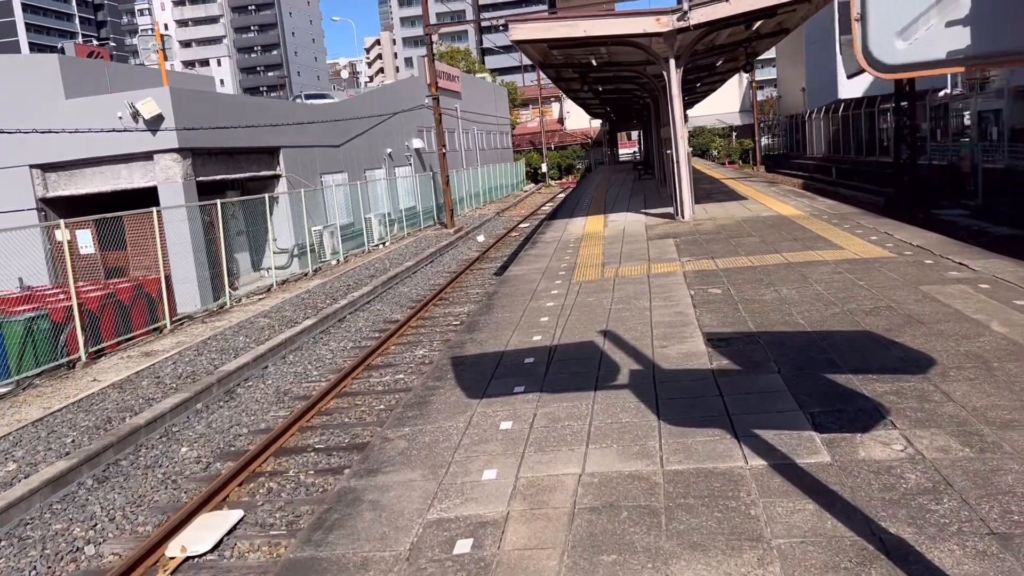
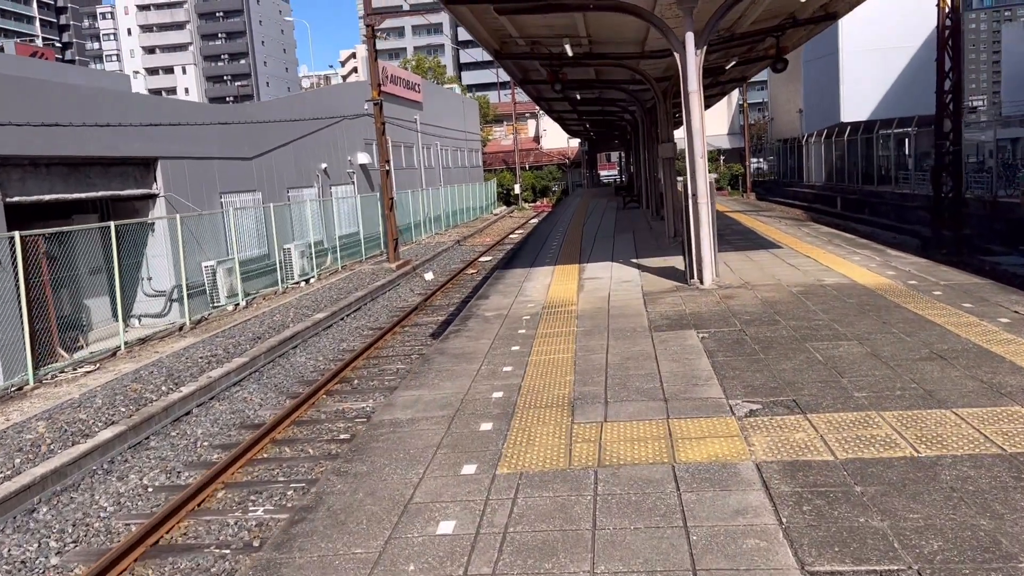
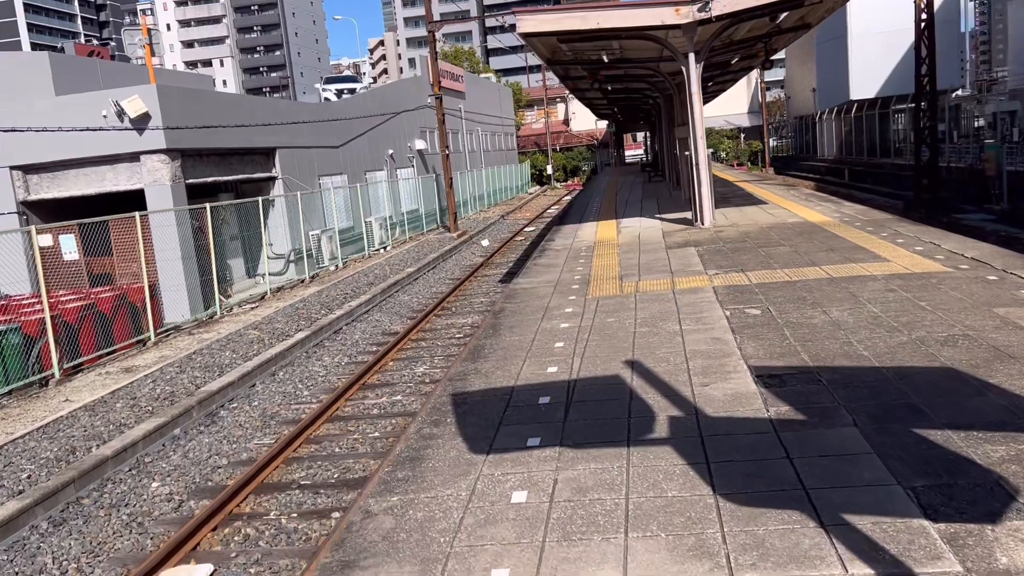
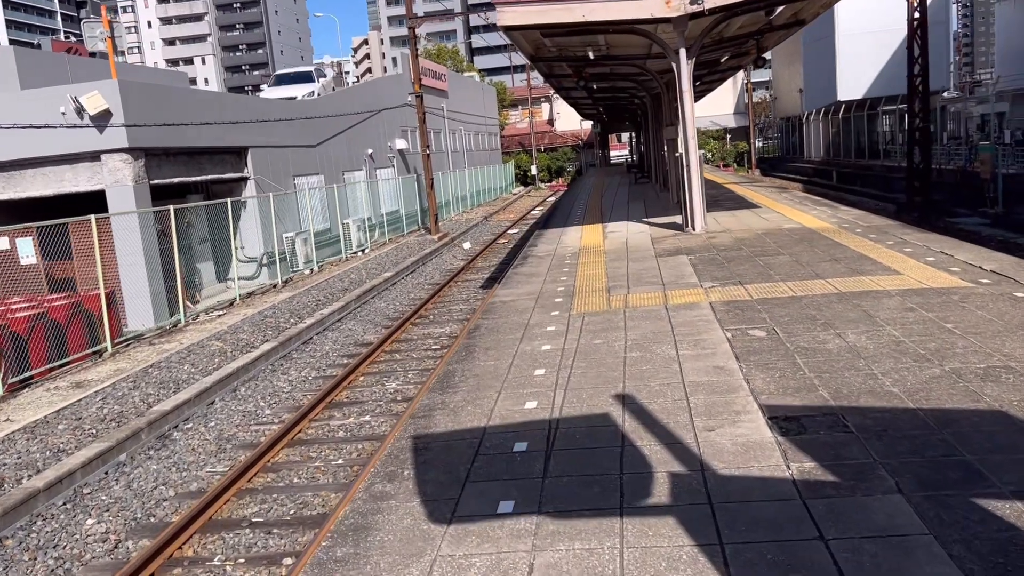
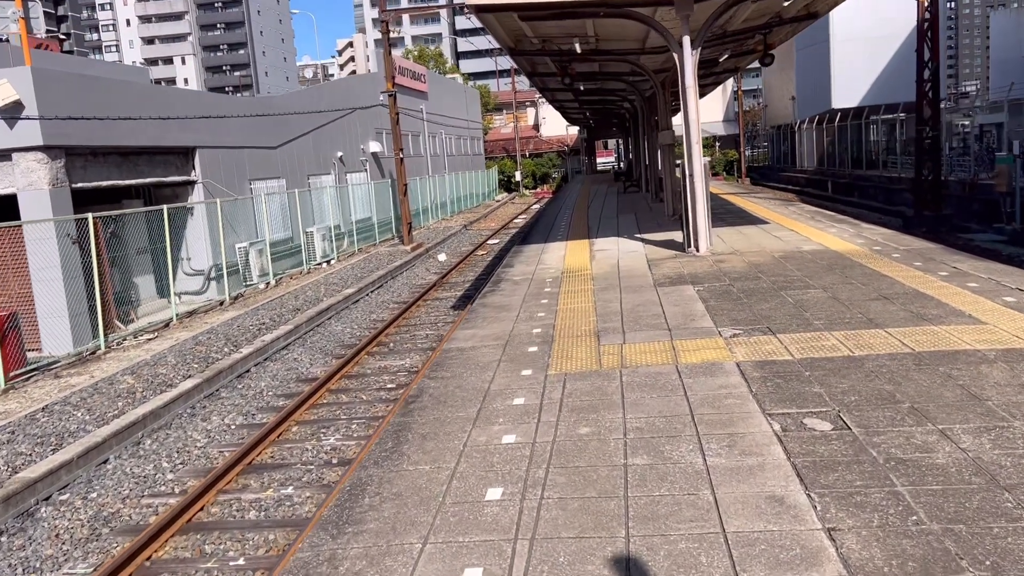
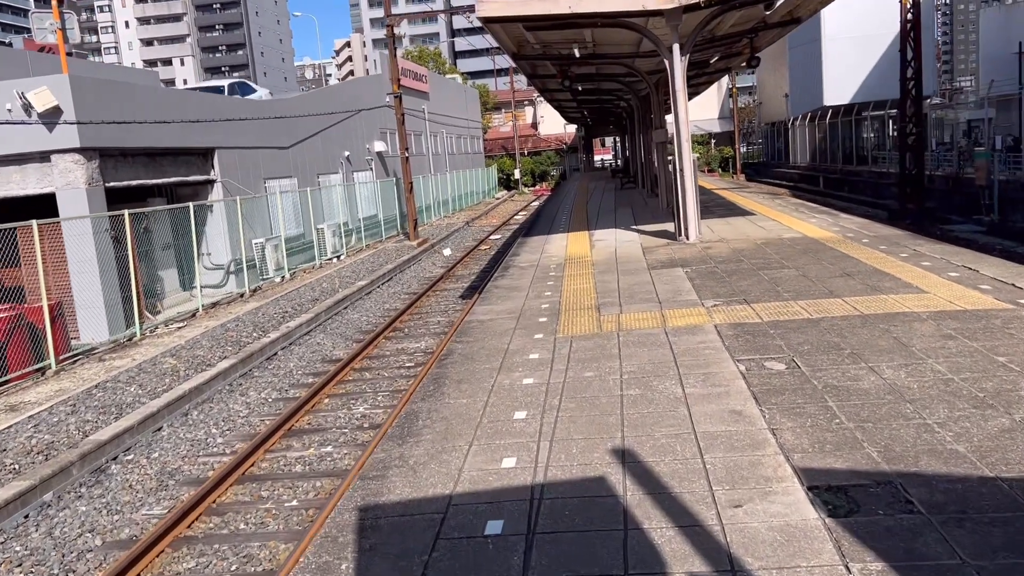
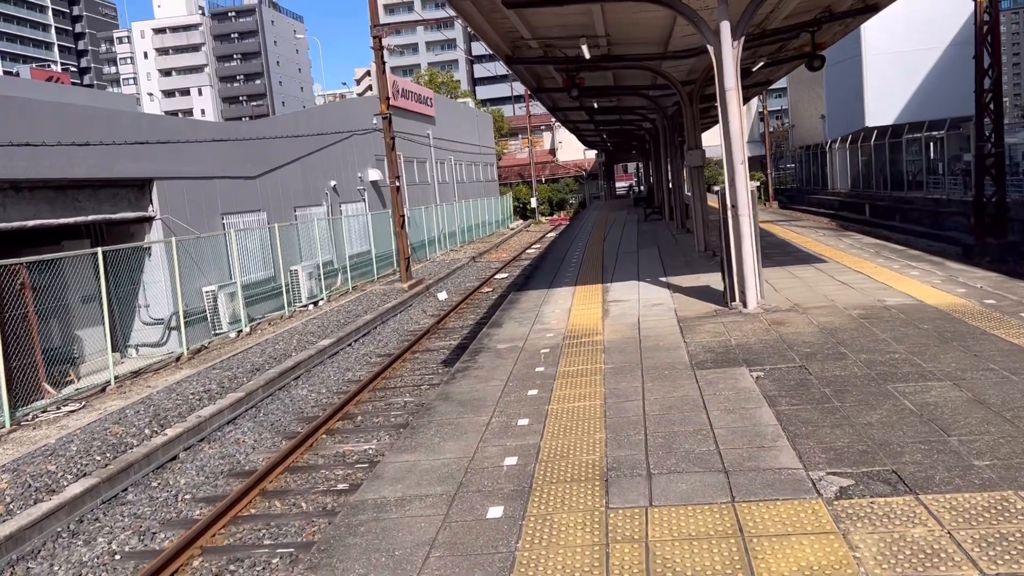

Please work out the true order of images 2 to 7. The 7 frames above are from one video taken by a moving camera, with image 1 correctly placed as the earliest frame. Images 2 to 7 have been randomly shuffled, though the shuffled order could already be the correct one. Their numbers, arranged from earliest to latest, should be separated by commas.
3, 4, 6, 5, 2, 7
